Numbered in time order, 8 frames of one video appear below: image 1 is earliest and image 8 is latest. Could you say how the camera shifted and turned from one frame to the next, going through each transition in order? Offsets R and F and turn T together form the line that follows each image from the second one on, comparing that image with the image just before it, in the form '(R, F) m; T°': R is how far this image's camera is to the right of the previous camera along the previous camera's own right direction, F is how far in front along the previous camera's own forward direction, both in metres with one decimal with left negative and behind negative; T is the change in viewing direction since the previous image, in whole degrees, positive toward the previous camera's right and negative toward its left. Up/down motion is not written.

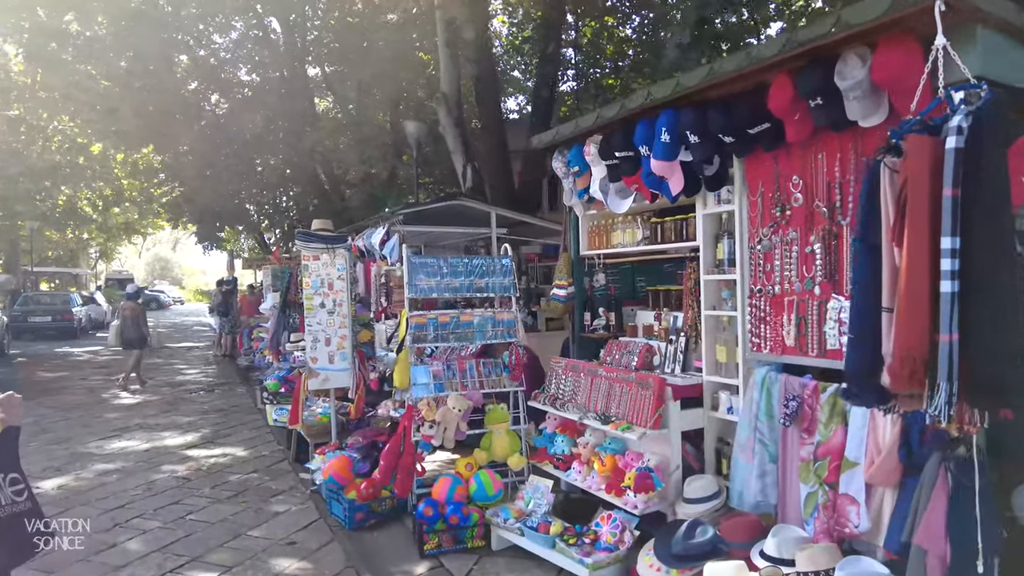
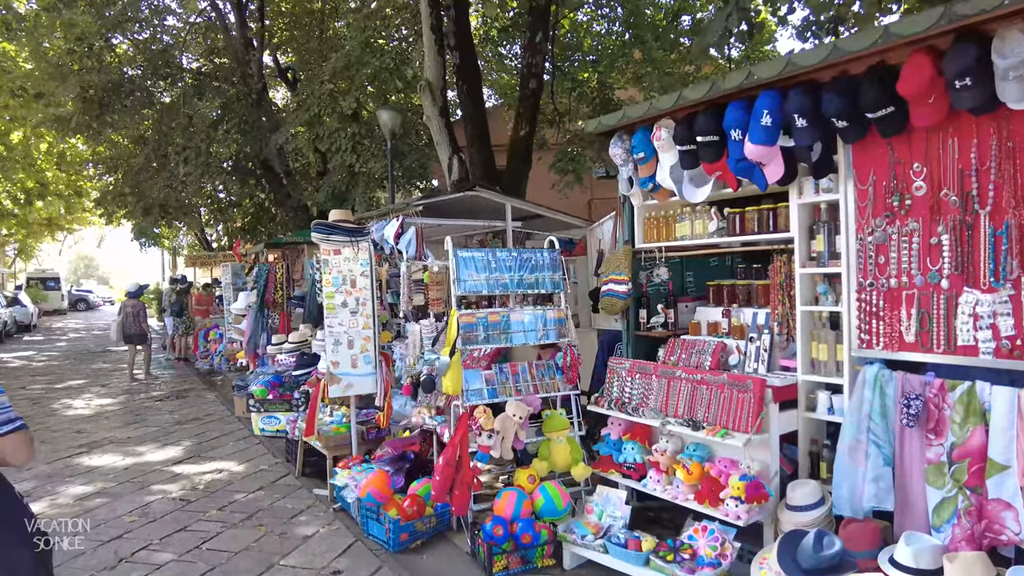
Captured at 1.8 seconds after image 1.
(-0.8, +0.4) m; +6°
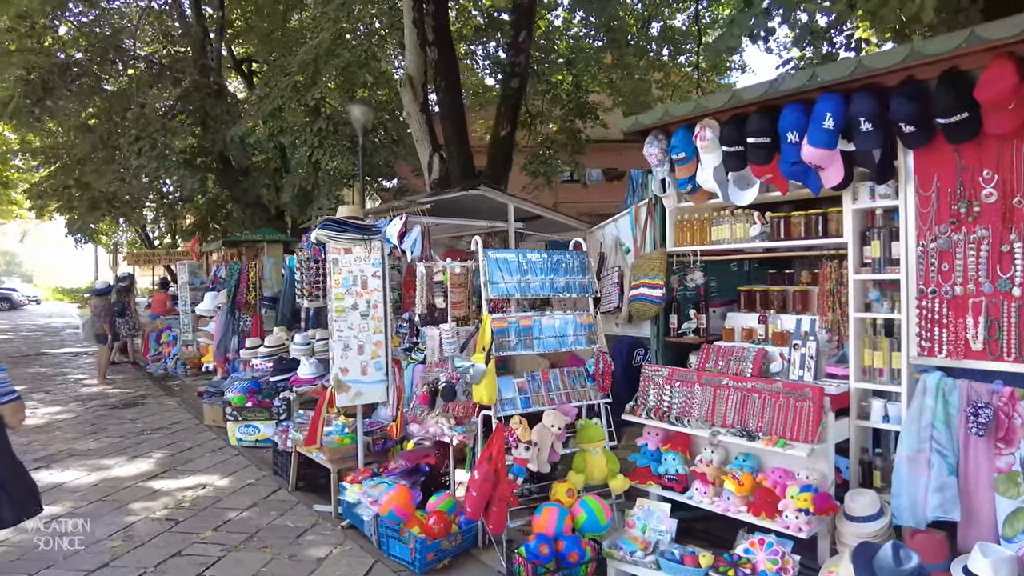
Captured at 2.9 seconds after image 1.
(-0.6, +0.2) m; +5°
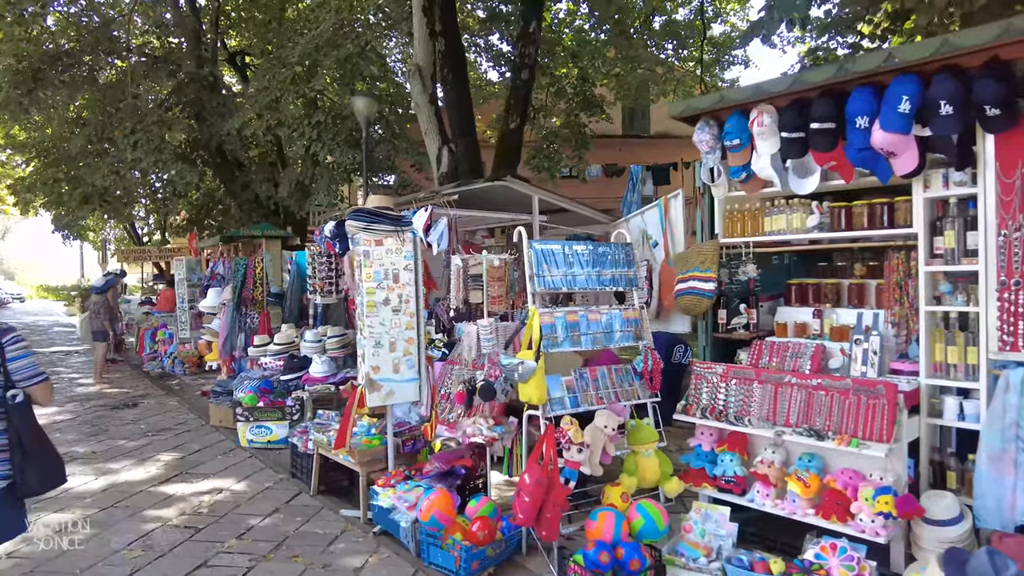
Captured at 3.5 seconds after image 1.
(-0.4, +0.2) m; +1°
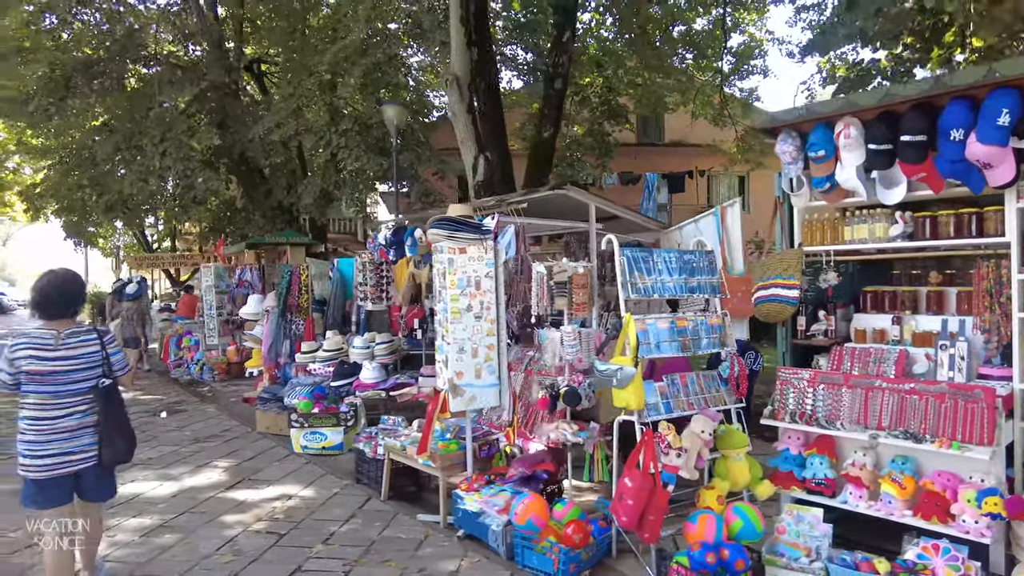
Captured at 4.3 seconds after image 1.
(-0.6, -0.1) m; 0°
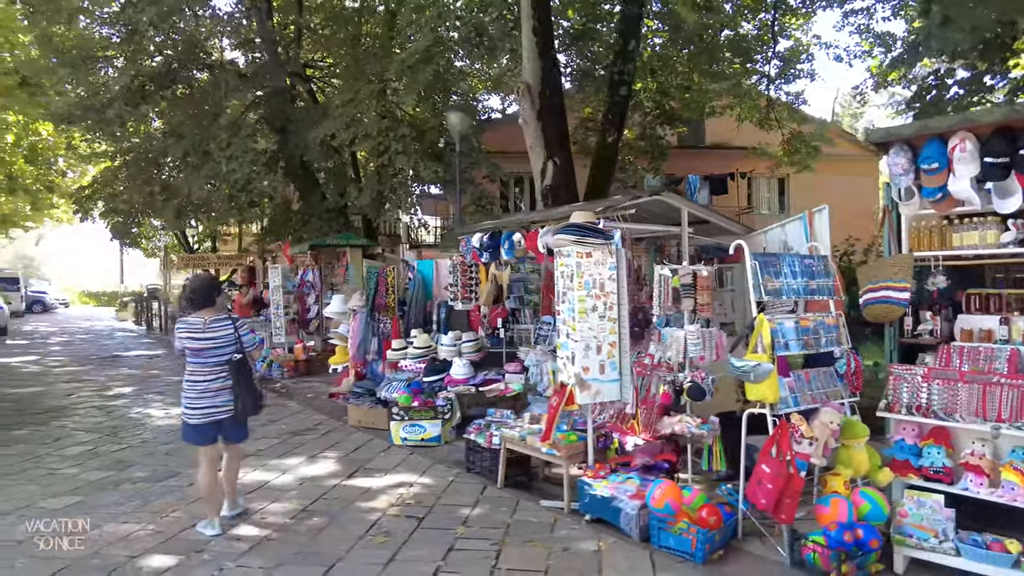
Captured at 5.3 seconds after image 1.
(-0.8, -0.3) m; -1°
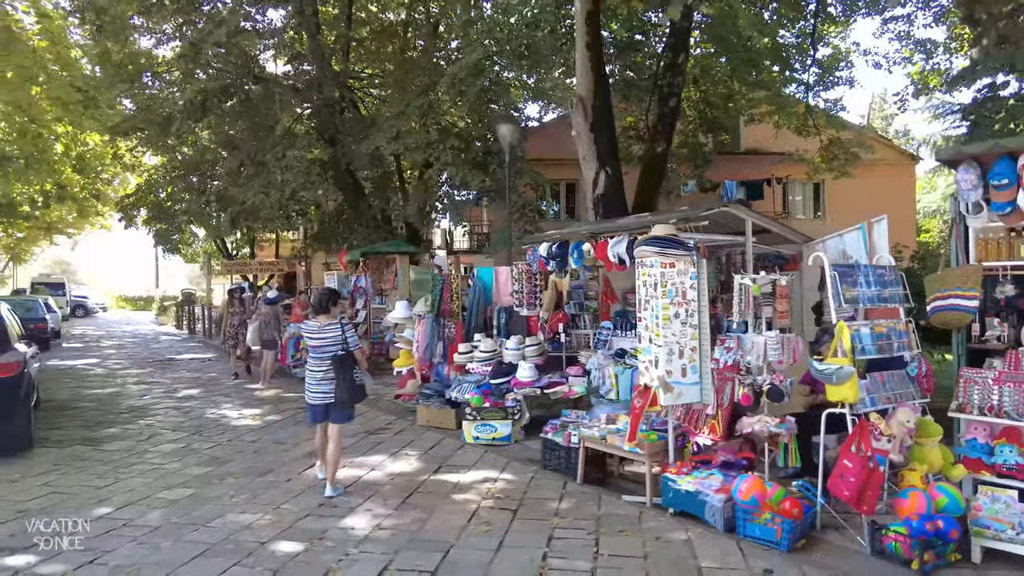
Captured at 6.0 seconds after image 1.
(-0.5, -0.4) m; -2°
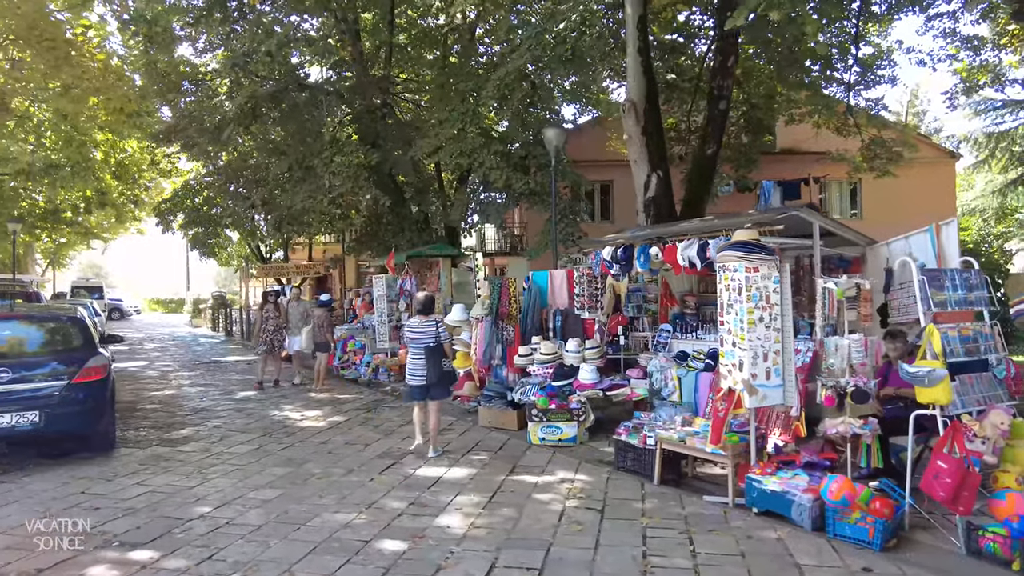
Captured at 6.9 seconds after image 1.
(-0.6, -0.1) m; -2°
